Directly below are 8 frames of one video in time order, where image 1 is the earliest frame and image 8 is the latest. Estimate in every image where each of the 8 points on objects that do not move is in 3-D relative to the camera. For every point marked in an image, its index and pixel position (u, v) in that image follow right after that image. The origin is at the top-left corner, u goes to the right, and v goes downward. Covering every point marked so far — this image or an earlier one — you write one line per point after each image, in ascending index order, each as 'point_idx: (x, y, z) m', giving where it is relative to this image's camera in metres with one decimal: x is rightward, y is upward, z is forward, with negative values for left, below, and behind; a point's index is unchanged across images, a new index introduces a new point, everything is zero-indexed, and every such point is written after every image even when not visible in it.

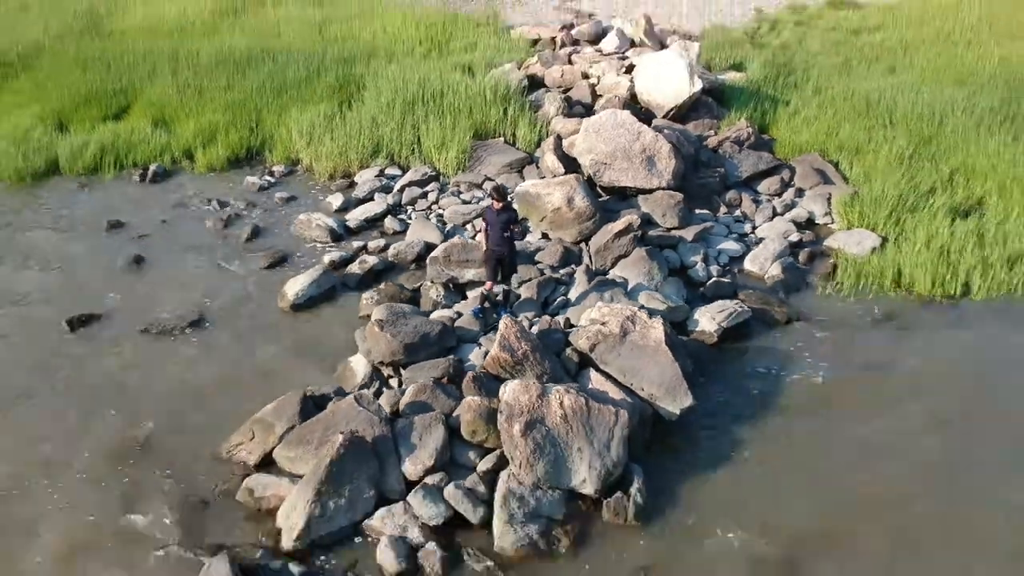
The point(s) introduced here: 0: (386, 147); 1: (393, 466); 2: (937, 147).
0: (-0.8, +0.9, +6.1) m
1: (-0.4, -0.6, +3.3) m
2: (+2.4, +0.8, +5.5) m
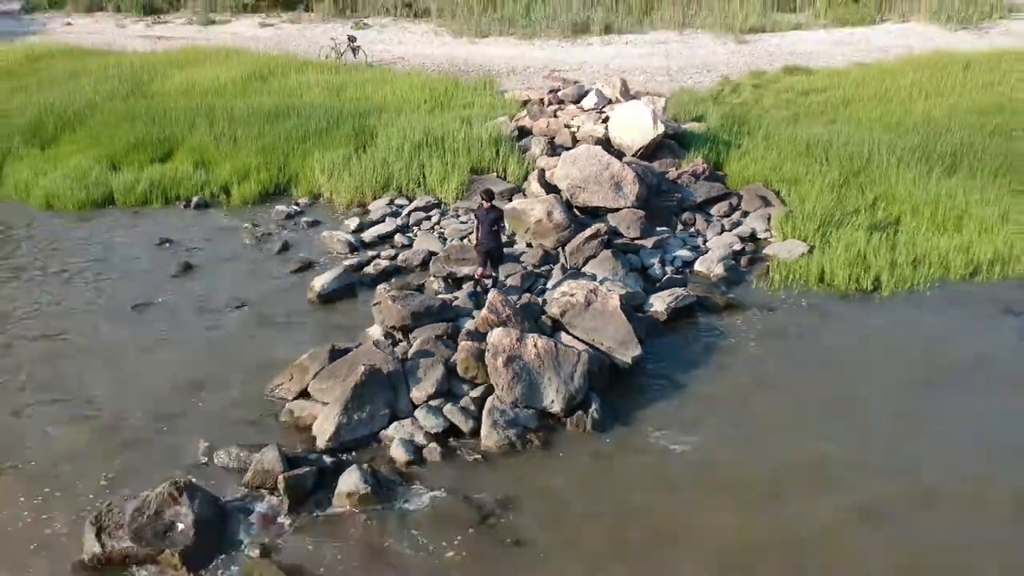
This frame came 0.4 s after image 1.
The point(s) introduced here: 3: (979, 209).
0: (-0.8, +0.8, +7.1) m
1: (-0.5, -0.4, +4.2) m
2: (+2.3, +0.7, +6.5) m
3: (+2.9, +0.5, +6.1) m
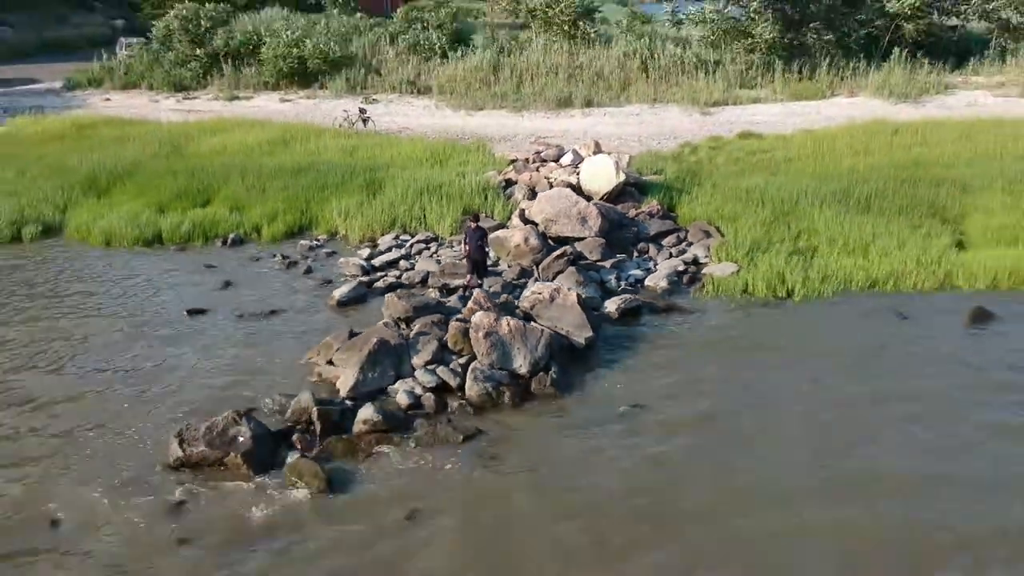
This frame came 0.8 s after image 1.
0: (-0.9, +0.6, +8.4) m
1: (-0.6, -0.4, +5.4) m
2: (+2.2, +0.6, +7.8) m
3: (+2.7, +0.4, +7.3) m
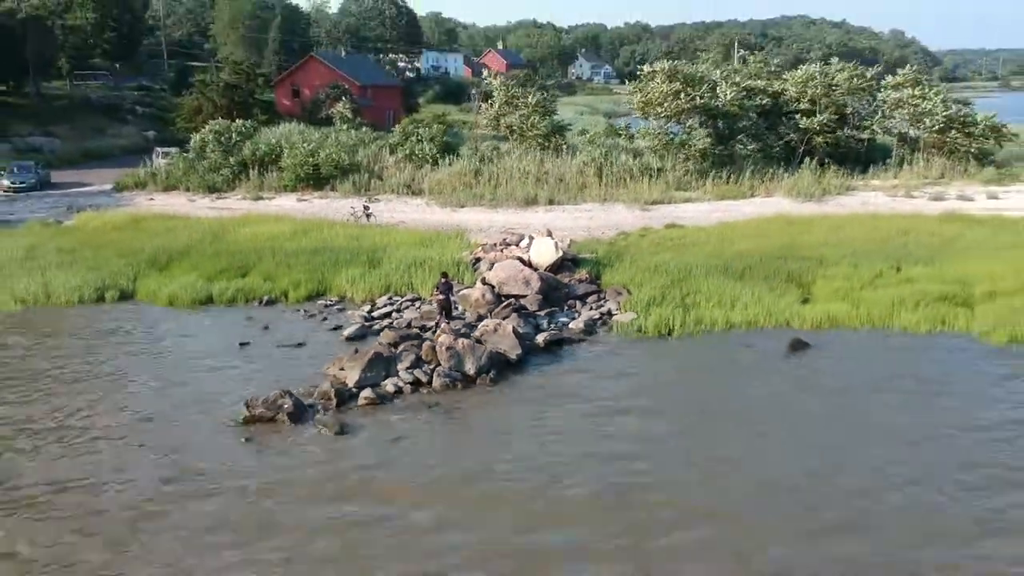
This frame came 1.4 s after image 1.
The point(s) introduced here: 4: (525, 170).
0: (-1.3, 0.0, +11.1) m
1: (-1.0, -0.6, +8.0) m
2: (+1.8, +0.1, +10.5) m
3: (+2.4, -0.1, +10.0) m
4: (+0.2, +2.1, +17.4) m
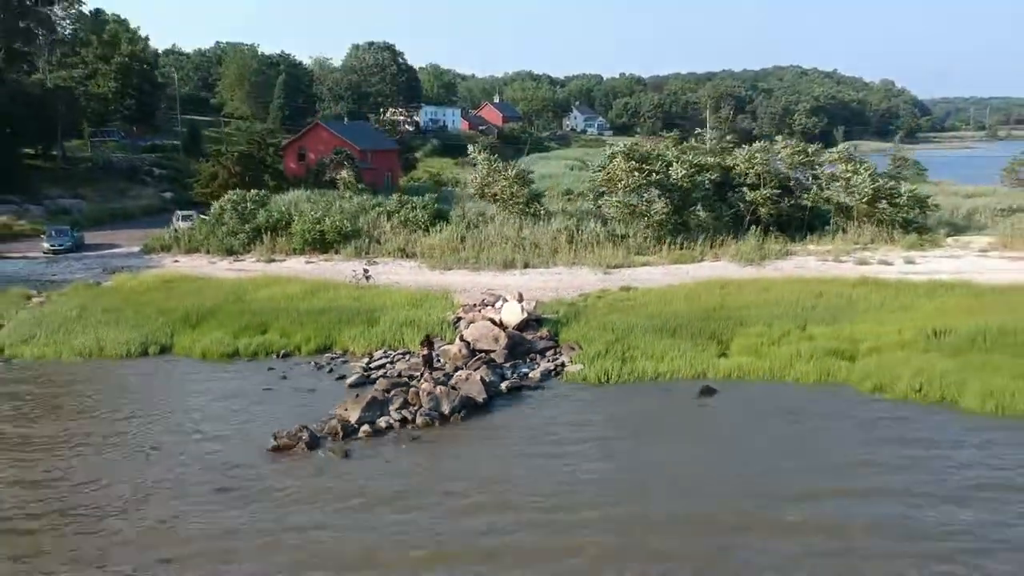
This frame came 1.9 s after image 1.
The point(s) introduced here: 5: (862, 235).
0: (-1.7, -0.7, +13.4) m
1: (-1.3, -1.2, +10.3) m
2: (+1.5, -0.6, +12.8) m
3: (+2.0, -0.8, +12.3) m
4: (-0.1, +1.0, +19.8) m
5: (+6.9, +1.0, +19.6) m
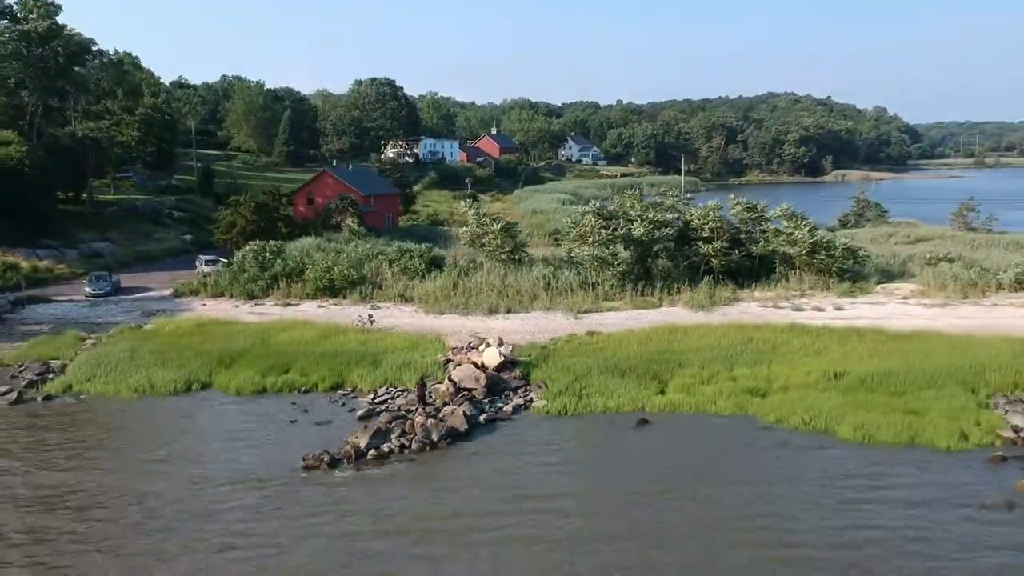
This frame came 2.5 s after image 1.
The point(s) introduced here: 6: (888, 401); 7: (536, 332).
0: (-2.0, -1.5, +16.3) m
1: (-1.7, -1.9, +13.2) m
2: (+1.1, -1.4, +15.7) m
3: (+1.7, -1.6, +15.2) m
4: (-0.5, +0.1, +22.7) m
5: (+6.6, +0.1, +22.5) m
6: (+5.4, -1.6, +14.1) m
7: (+0.5, -0.9, +19.2) m
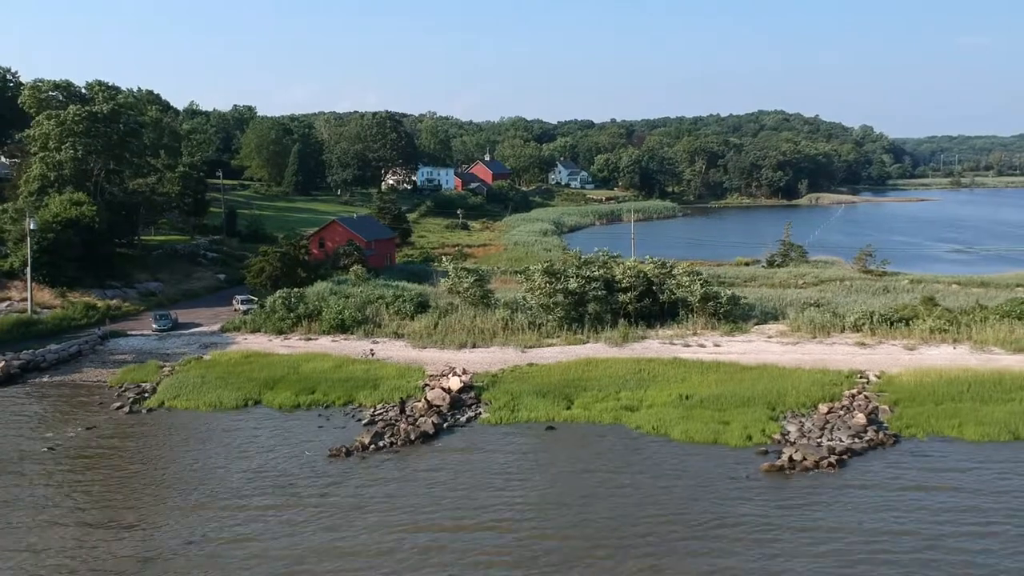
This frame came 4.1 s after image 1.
0: (-3.0, -2.7, +23.6) m
1: (-2.7, -3.1, +20.5) m
2: (+0.1, -2.6, +23.1) m
3: (+0.6, -2.7, +22.5) m
4: (-1.5, -1.1, +30.1) m
5: (+5.6, -1.1, +29.8) m
6: (+4.4, -2.7, +21.5) m
7: (-0.6, -2.0, +26.5) m
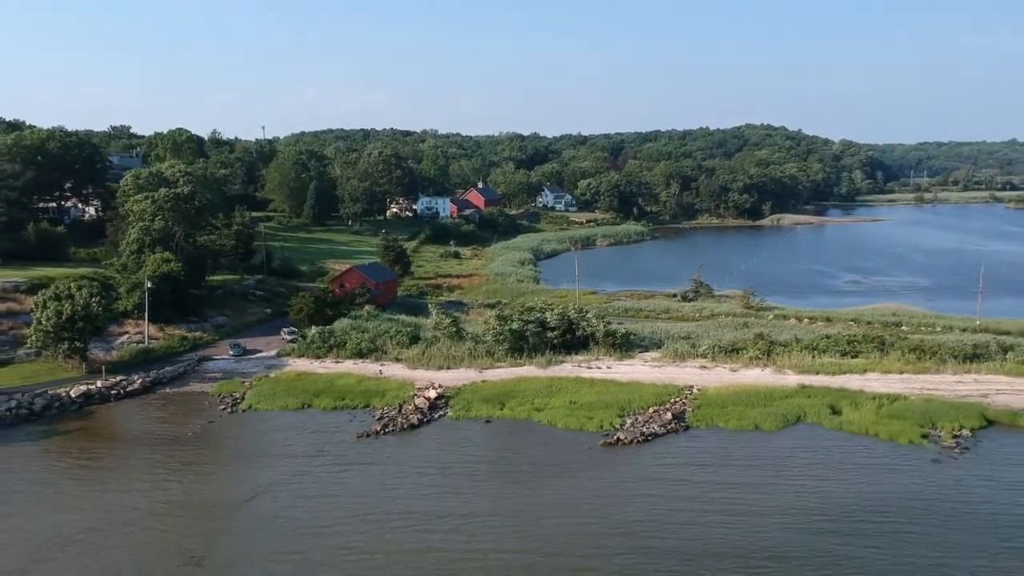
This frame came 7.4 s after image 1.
0: (-4.7, -4.5, +38.0) m
1: (-4.4, -4.9, +34.9) m
2: (-1.6, -4.4, +37.5) m
3: (-1.1, -4.5, +36.9) m
4: (-3.2, -2.9, +44.5) m
5: (+3.9, -2.9, +44.2) m
6: (+2.7, -4.6, +35.9) m
7: (-2.2, -3.8, +40.9) m
